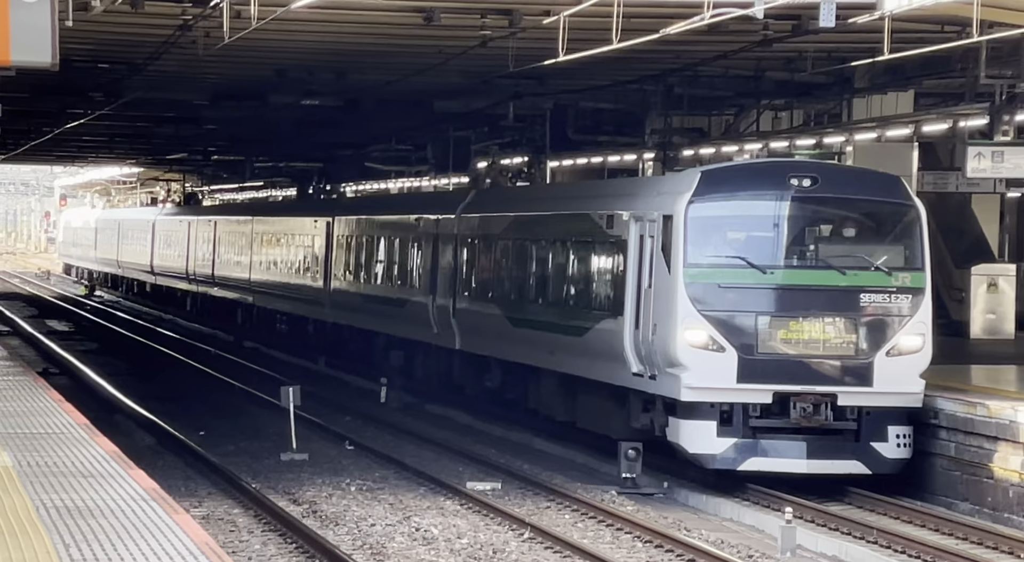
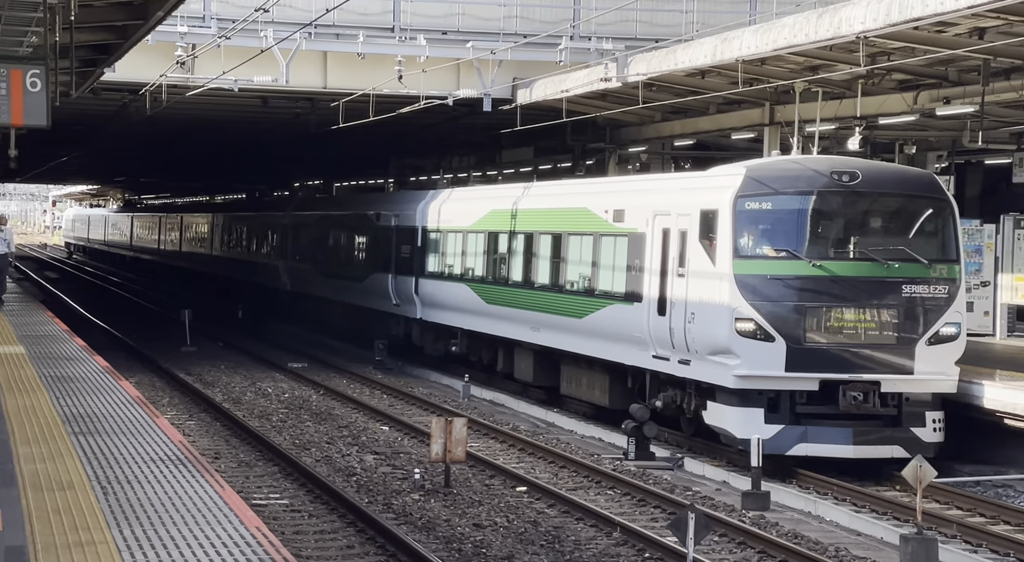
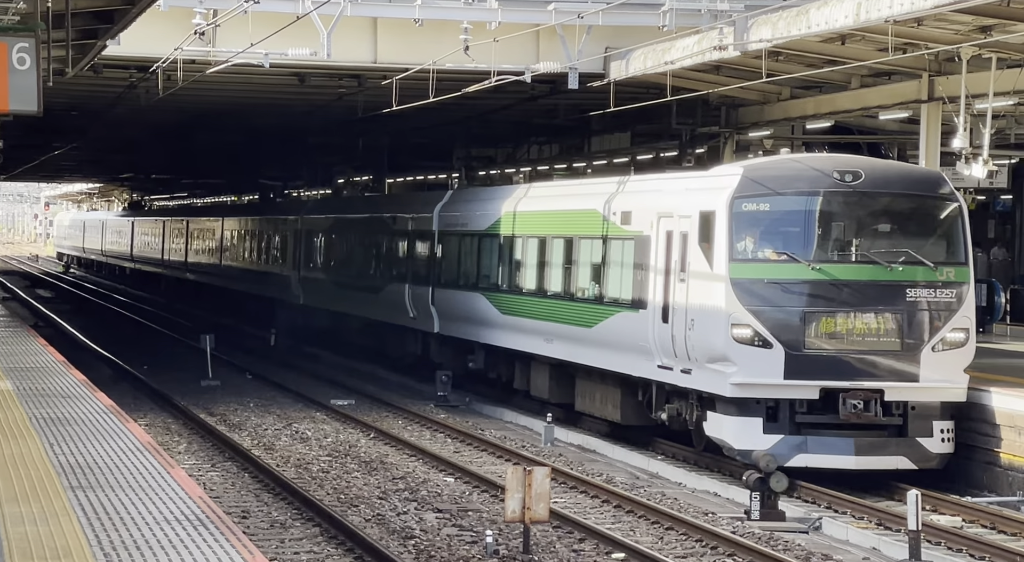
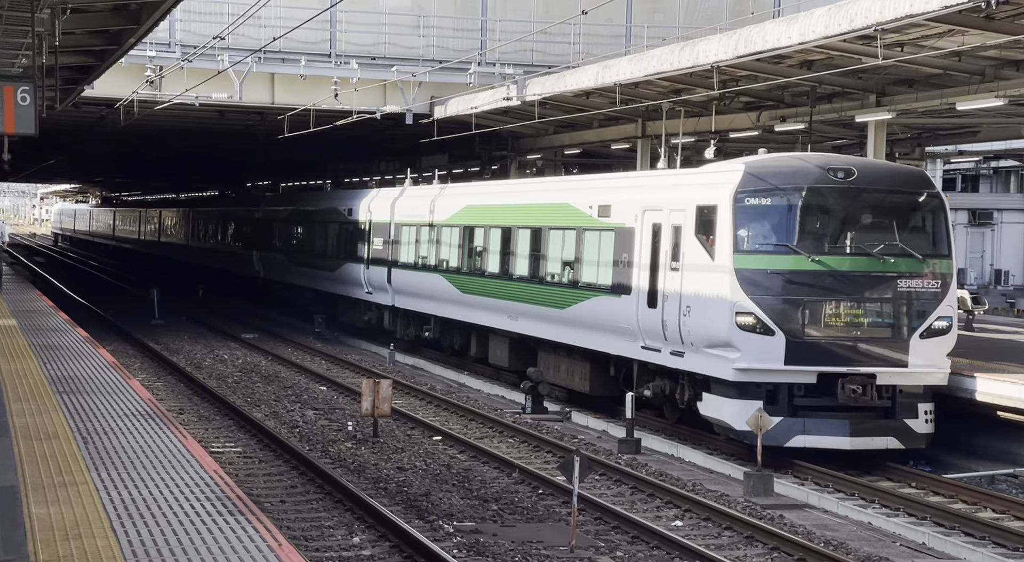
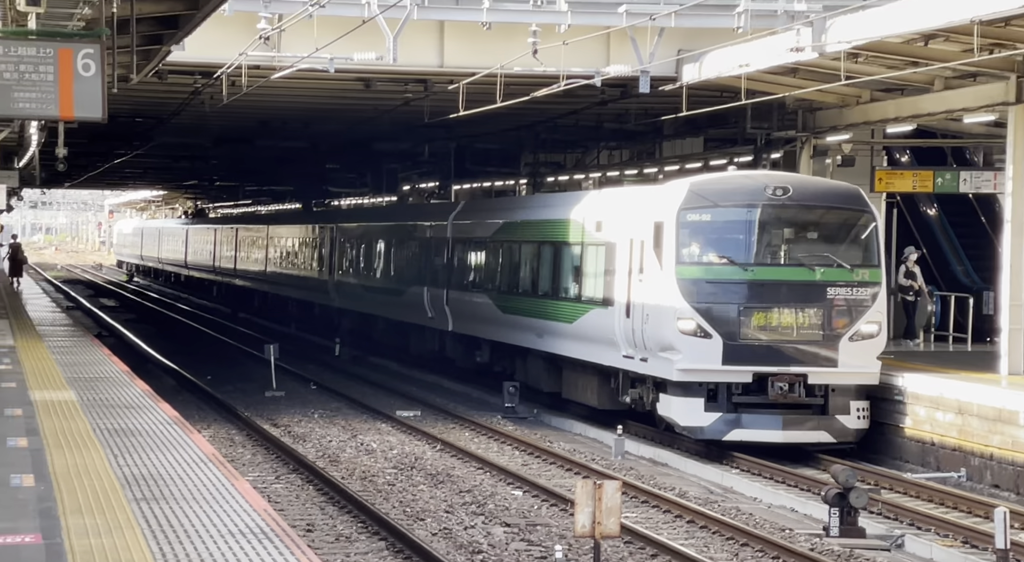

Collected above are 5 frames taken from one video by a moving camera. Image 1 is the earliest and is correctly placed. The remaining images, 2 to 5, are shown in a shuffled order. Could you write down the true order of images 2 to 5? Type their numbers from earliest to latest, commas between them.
5, 3, 2, 4
